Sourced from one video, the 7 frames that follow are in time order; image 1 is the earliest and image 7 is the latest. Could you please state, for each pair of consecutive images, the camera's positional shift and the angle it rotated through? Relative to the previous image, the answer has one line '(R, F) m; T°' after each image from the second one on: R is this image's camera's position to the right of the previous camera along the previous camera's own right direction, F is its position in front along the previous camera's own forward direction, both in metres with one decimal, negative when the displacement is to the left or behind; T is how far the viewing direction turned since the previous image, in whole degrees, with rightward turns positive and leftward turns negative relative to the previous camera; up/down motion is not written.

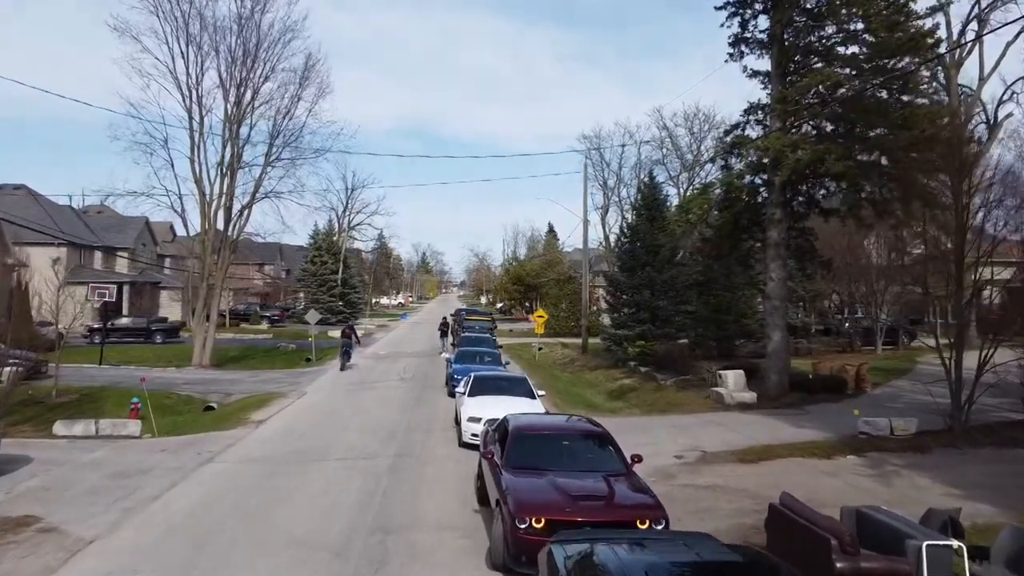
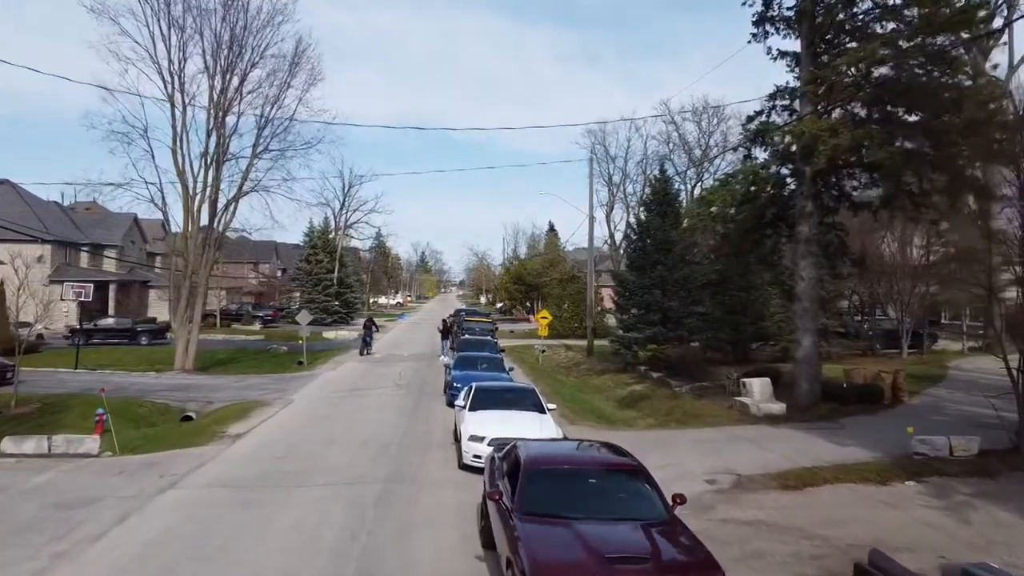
(-0.1, +2.0) m; 0°
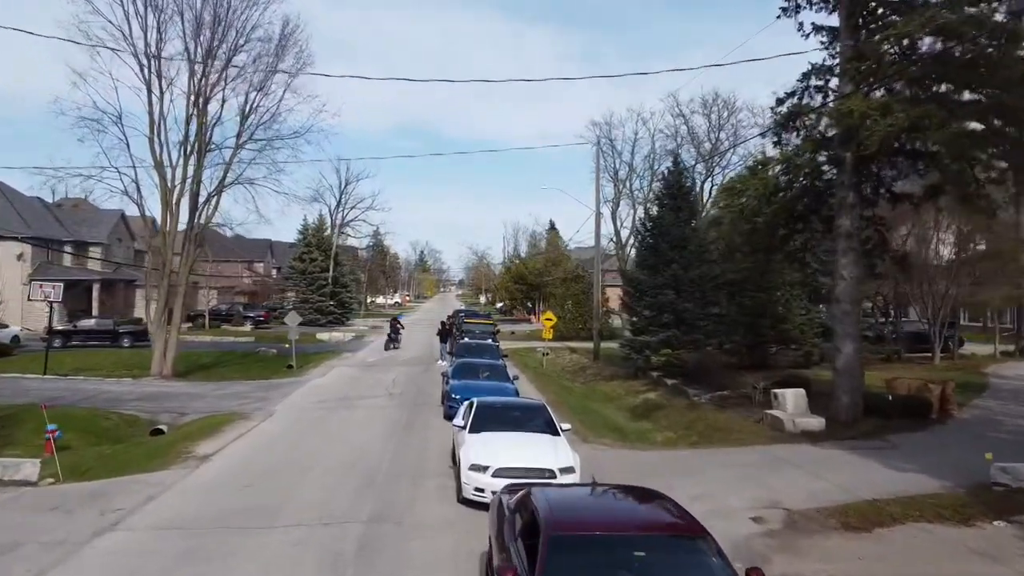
(-0.1, +2.2) m; 0°
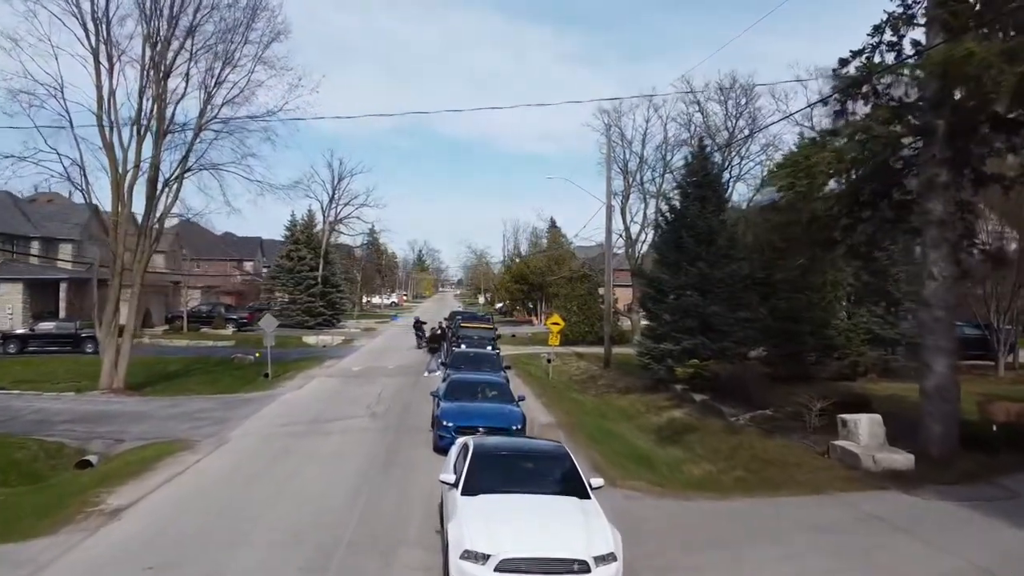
(-0.1, +3.8) m; 0°
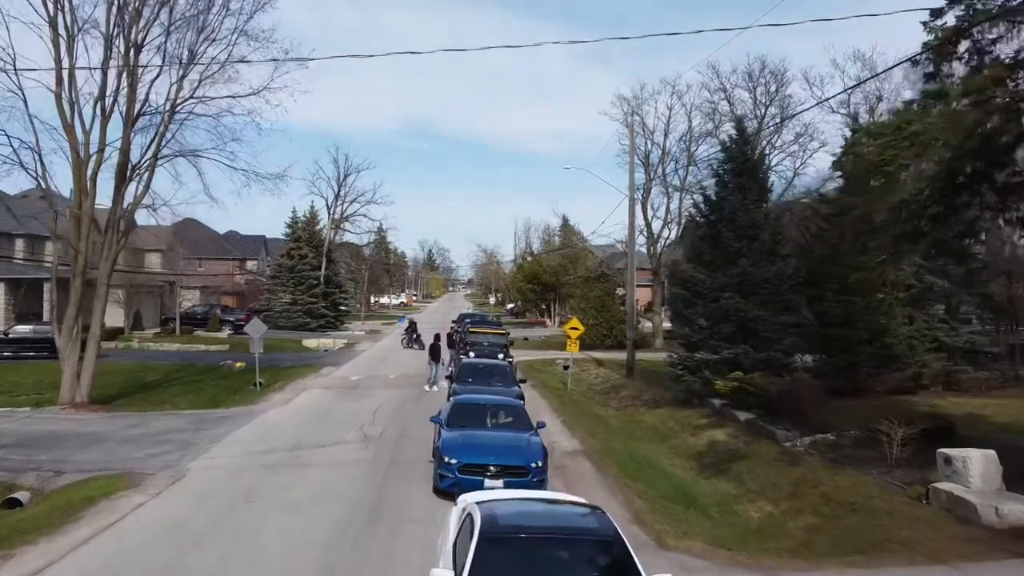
(-0.1, +3.2) m; -1°
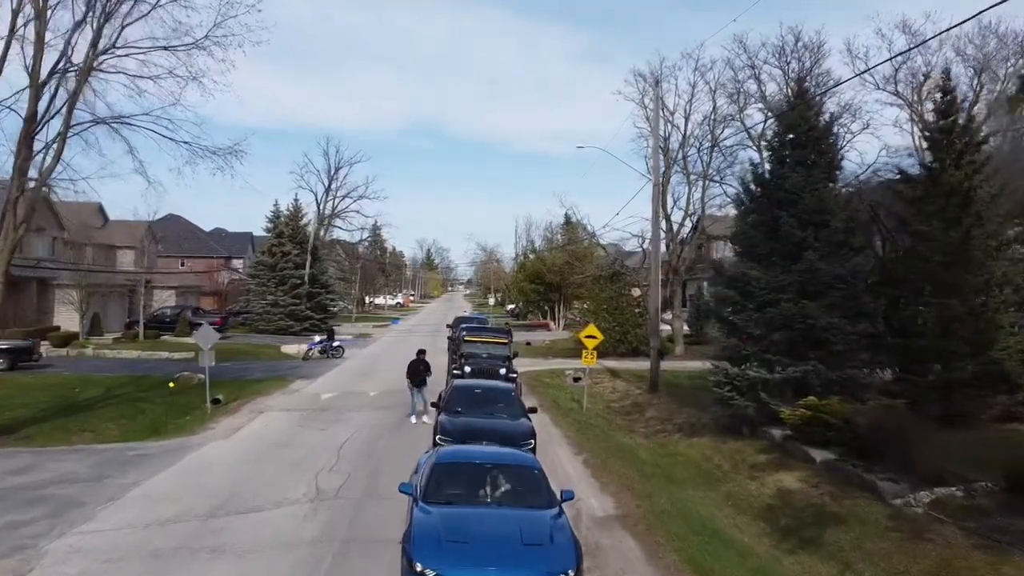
(-0.1, +4.9) m; 0°
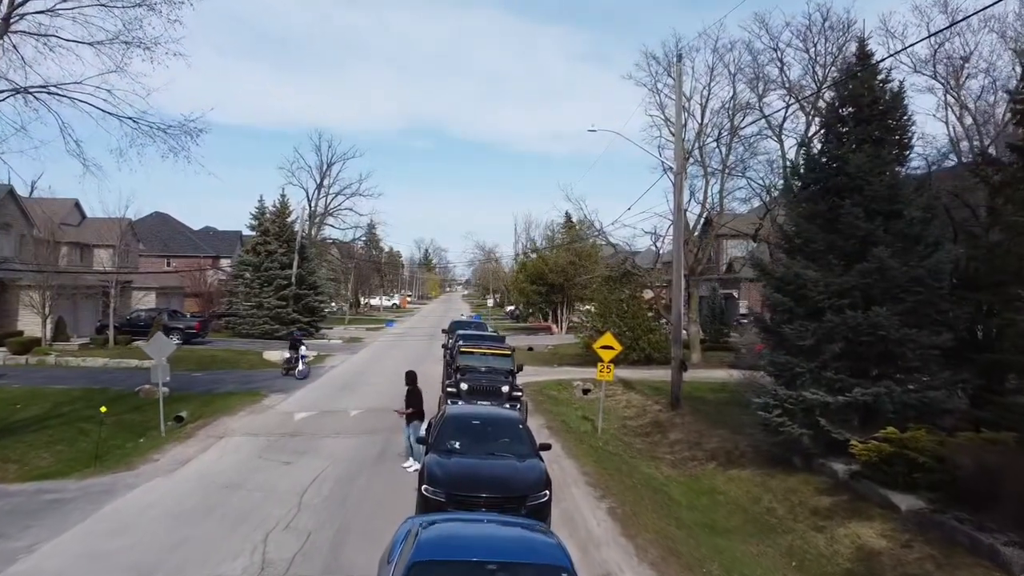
(-0.1, +3.3) m; 0°
